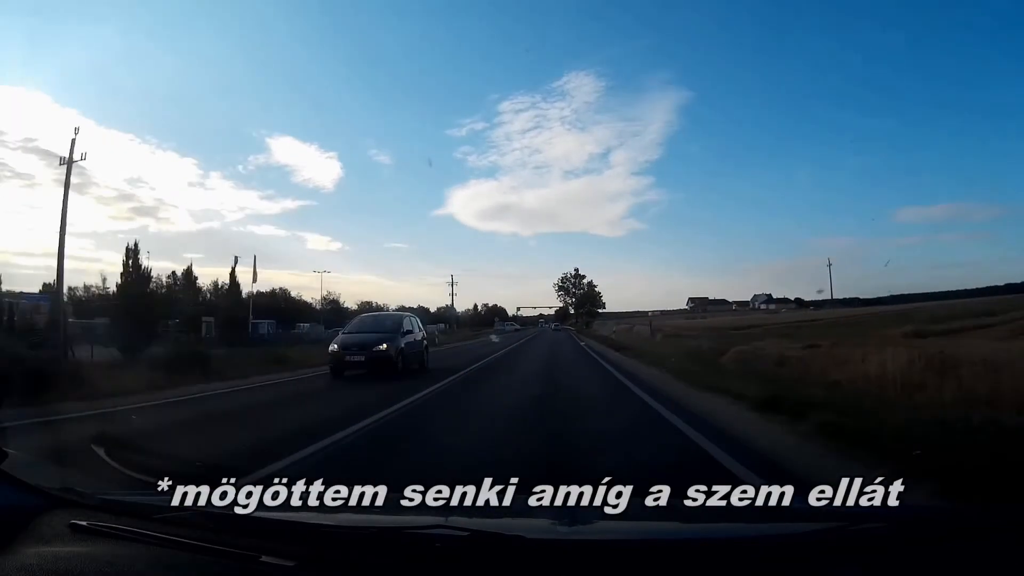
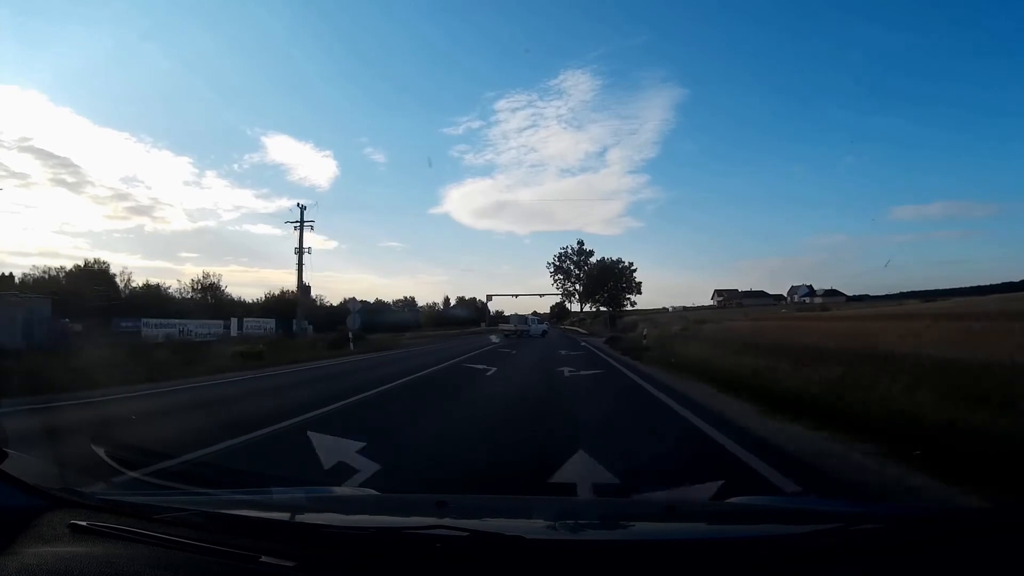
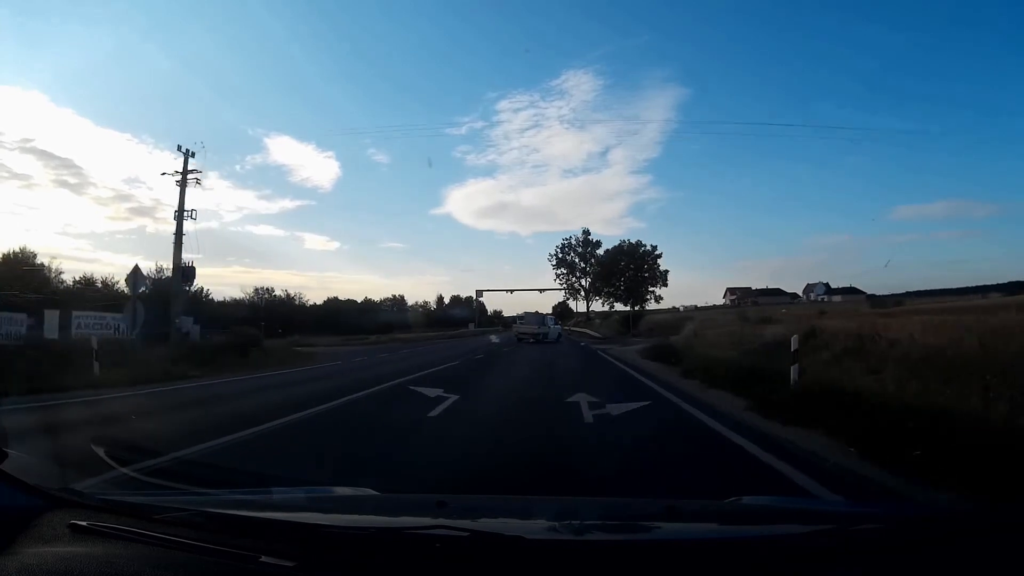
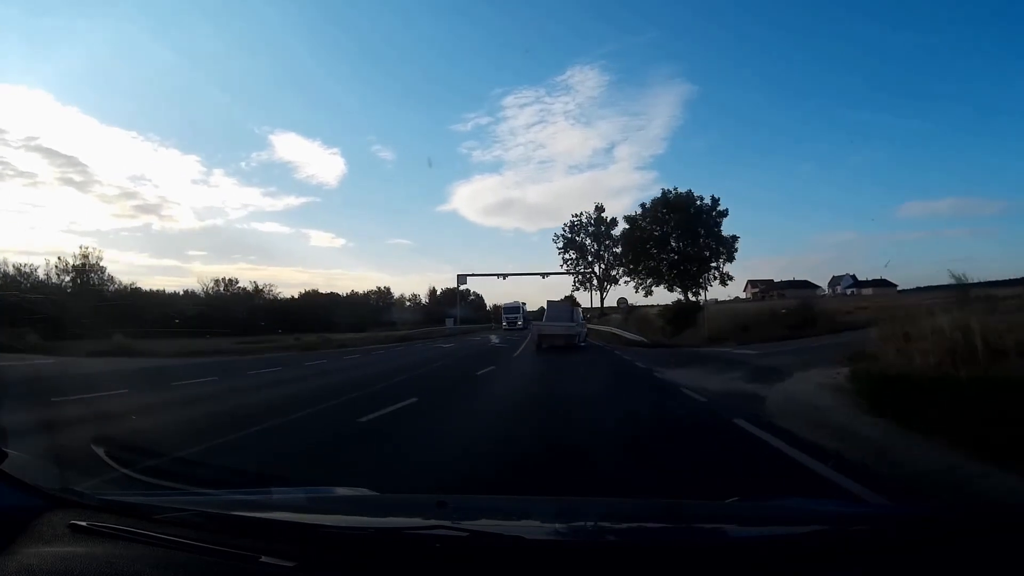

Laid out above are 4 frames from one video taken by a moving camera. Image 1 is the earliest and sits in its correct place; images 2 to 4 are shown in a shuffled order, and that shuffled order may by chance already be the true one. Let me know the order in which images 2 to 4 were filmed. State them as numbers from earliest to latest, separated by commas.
2, 3, 4
